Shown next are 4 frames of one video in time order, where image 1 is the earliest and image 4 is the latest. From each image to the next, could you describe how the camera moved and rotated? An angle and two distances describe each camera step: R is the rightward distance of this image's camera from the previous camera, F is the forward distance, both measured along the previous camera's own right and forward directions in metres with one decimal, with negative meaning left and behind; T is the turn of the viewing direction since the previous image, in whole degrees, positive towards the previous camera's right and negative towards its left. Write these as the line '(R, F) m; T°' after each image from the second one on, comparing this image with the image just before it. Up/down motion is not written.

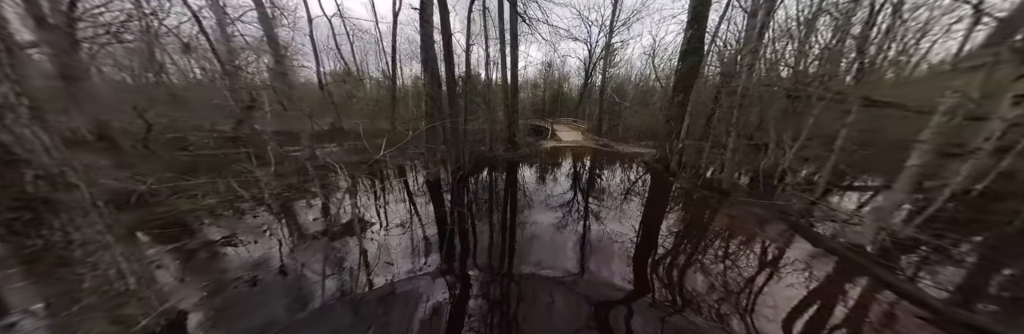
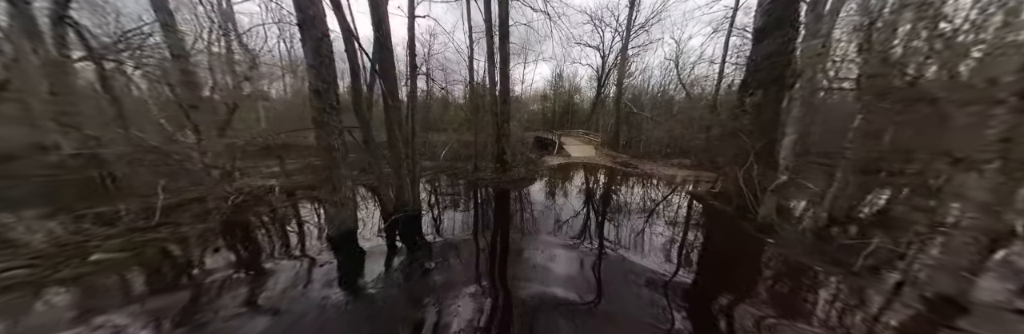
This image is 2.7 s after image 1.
(+0.8, +2.5) m; -3°
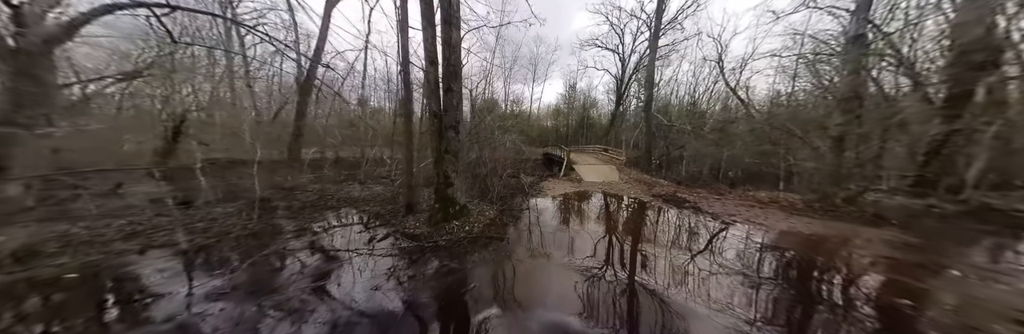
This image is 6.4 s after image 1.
(+1.4, +3.9) m; -5°
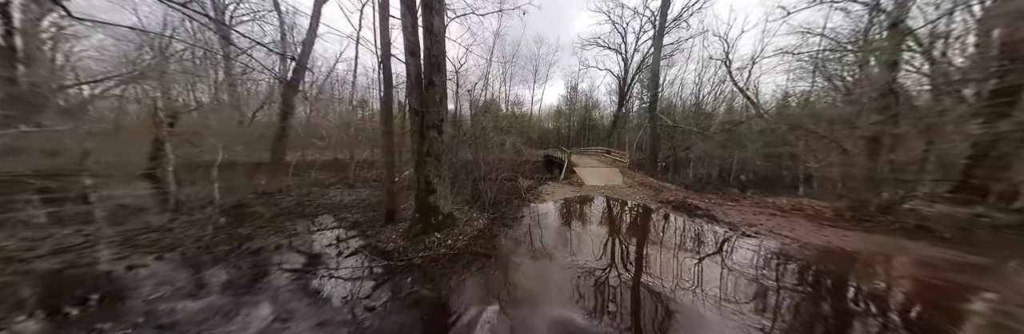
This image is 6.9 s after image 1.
(+0.2, +0.6) m; -1°
